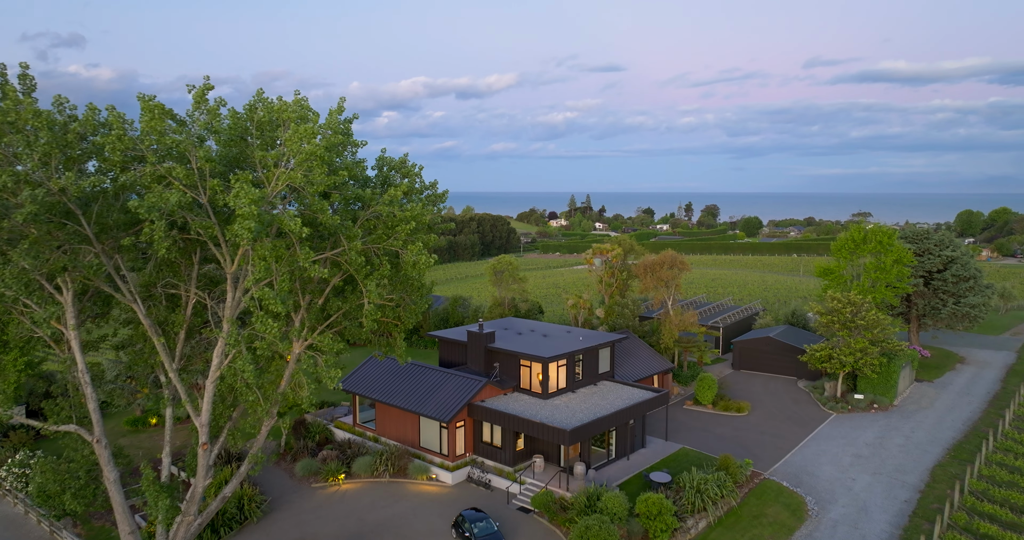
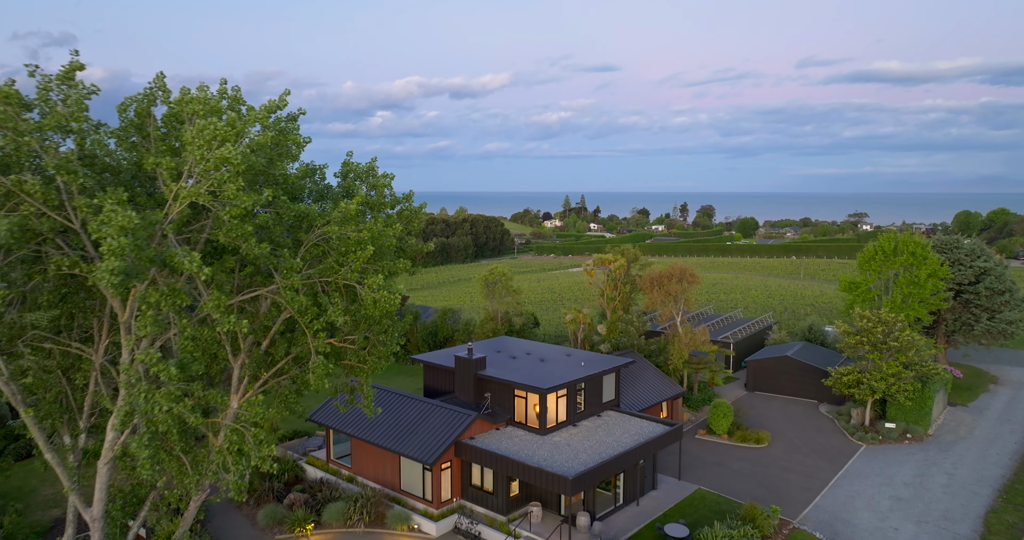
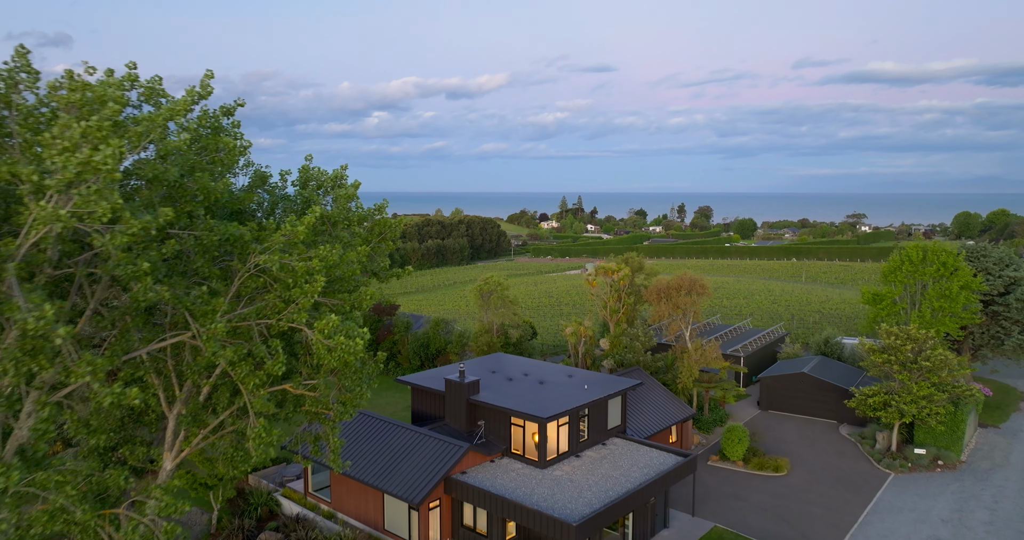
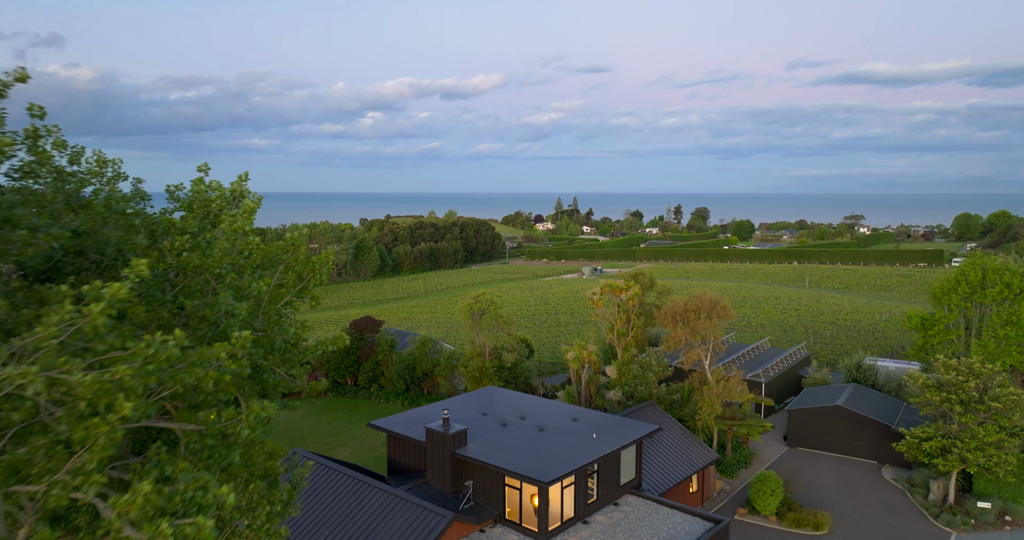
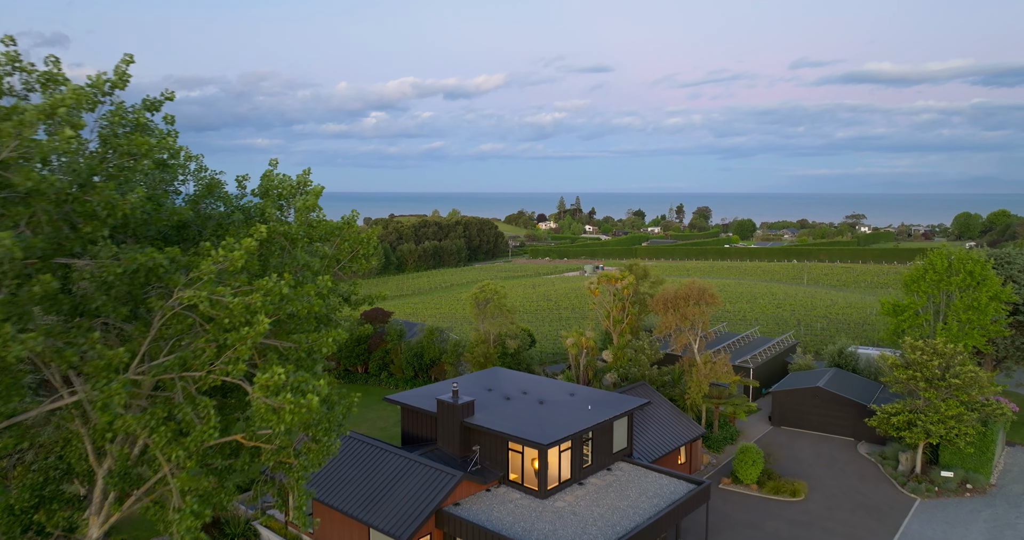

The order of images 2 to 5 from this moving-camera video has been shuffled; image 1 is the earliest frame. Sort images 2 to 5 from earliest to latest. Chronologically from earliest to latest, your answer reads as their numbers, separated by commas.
2, 3, 5, 4
